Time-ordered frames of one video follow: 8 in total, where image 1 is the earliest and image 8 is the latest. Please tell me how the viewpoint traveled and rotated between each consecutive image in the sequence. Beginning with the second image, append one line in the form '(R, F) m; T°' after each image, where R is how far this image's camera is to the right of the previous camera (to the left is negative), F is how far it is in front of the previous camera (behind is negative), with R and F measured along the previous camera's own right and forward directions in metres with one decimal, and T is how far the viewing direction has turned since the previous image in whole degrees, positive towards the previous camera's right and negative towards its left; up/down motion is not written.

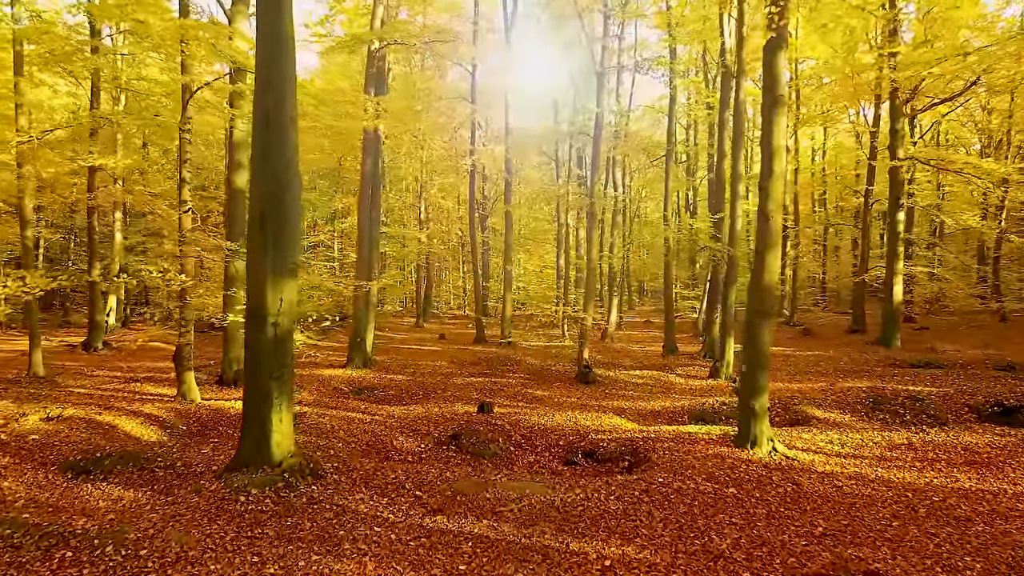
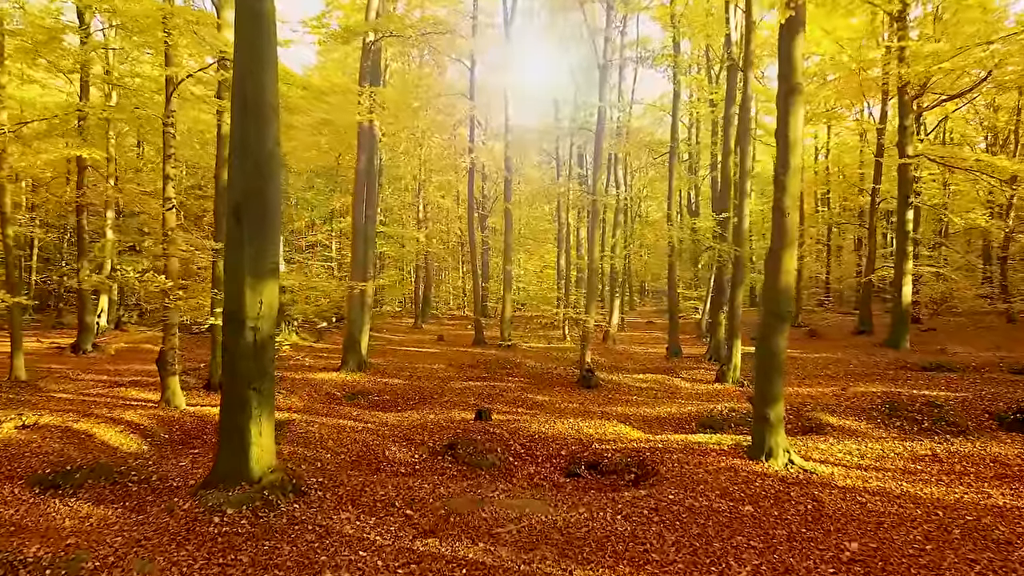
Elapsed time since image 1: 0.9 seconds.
(0.0, +0.4) m; 0°
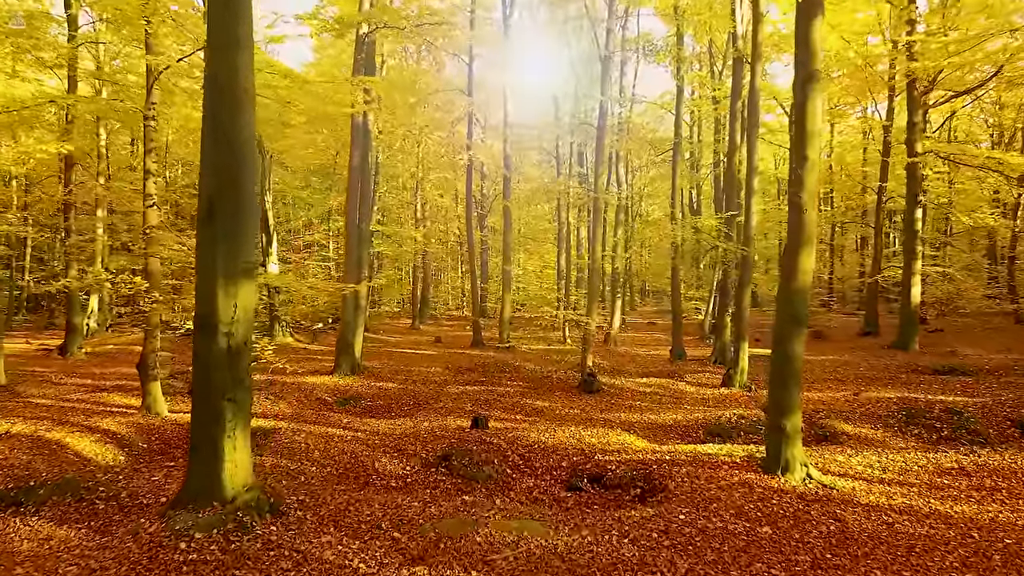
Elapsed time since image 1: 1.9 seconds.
(0.0, +0.4) m; 0°
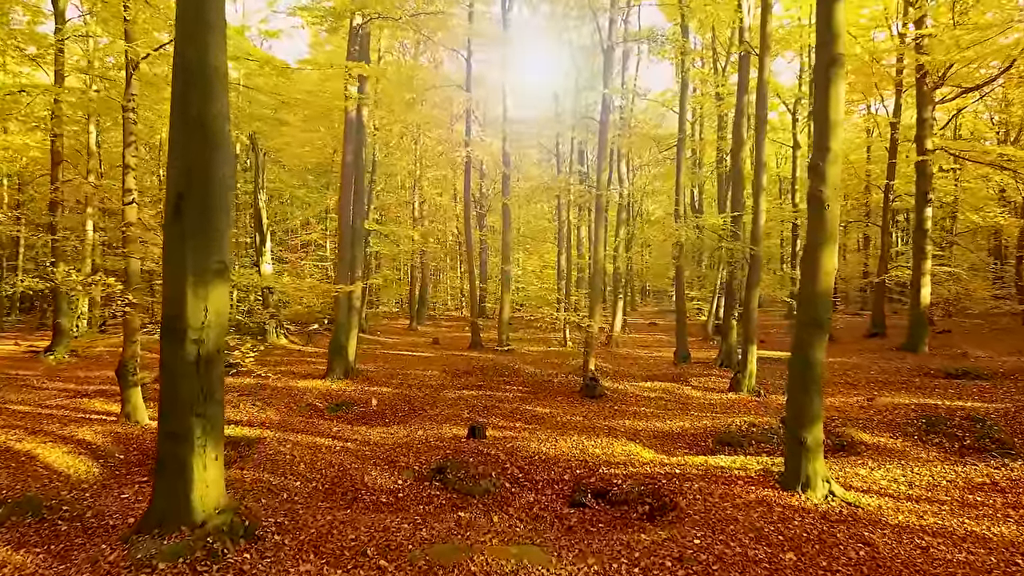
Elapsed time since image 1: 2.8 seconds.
(0.0, +0.4) m; 0°
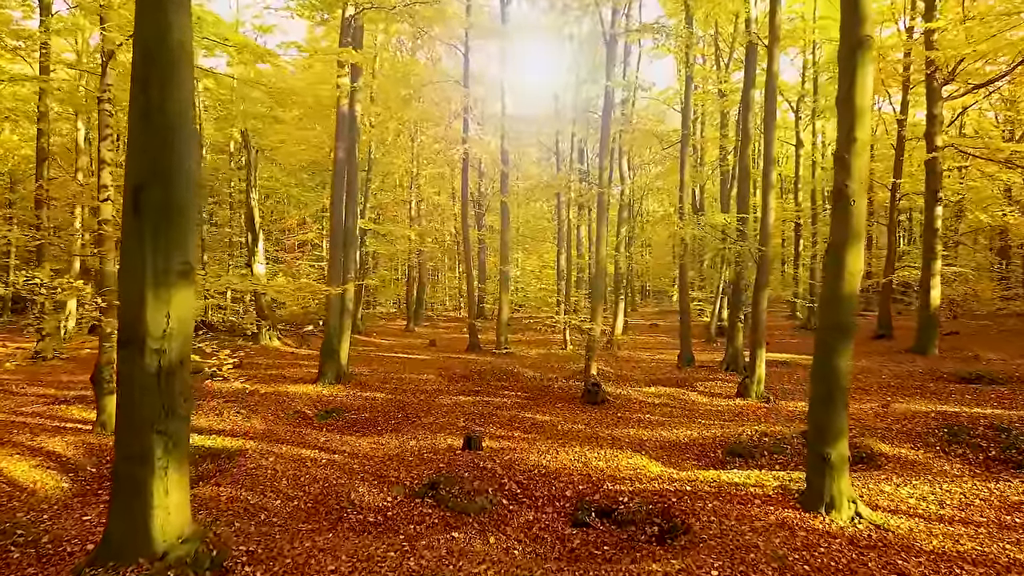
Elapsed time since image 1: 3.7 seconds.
(0.0, +0.4) m; 0°
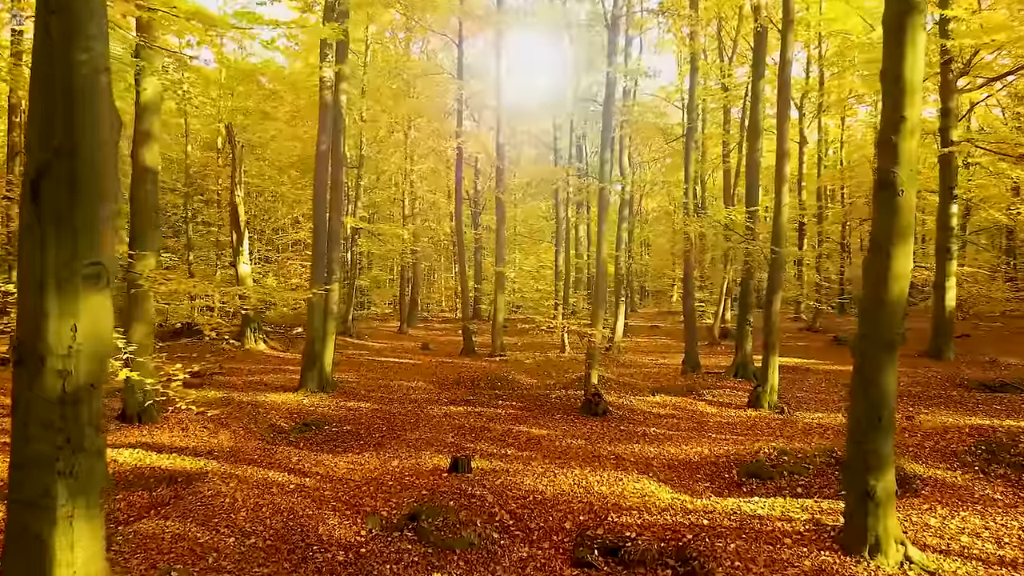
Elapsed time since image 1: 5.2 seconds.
(+0.1, +0.7) m; 0°
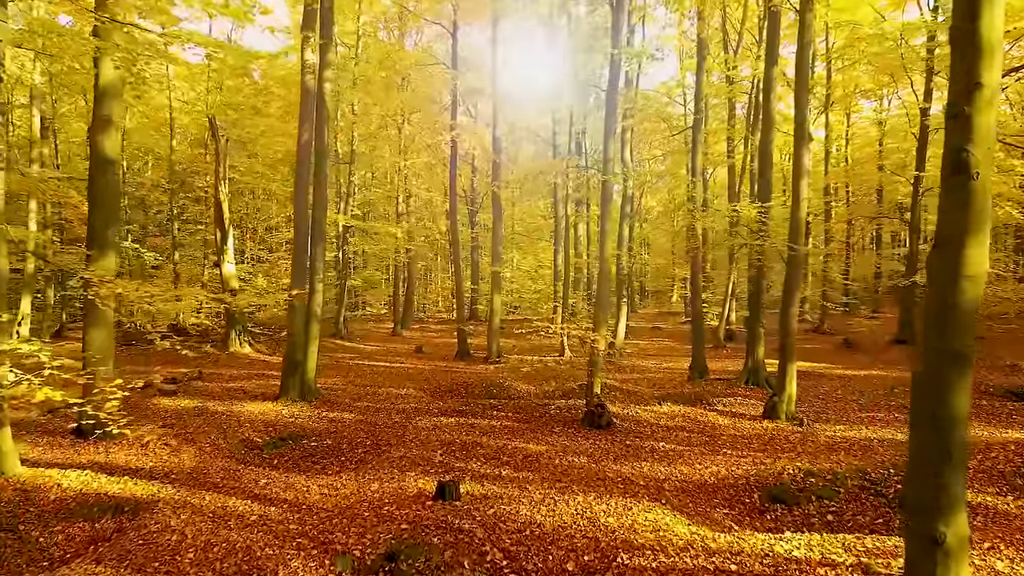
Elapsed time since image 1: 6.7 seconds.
(0.0, +0.7) m; 0°
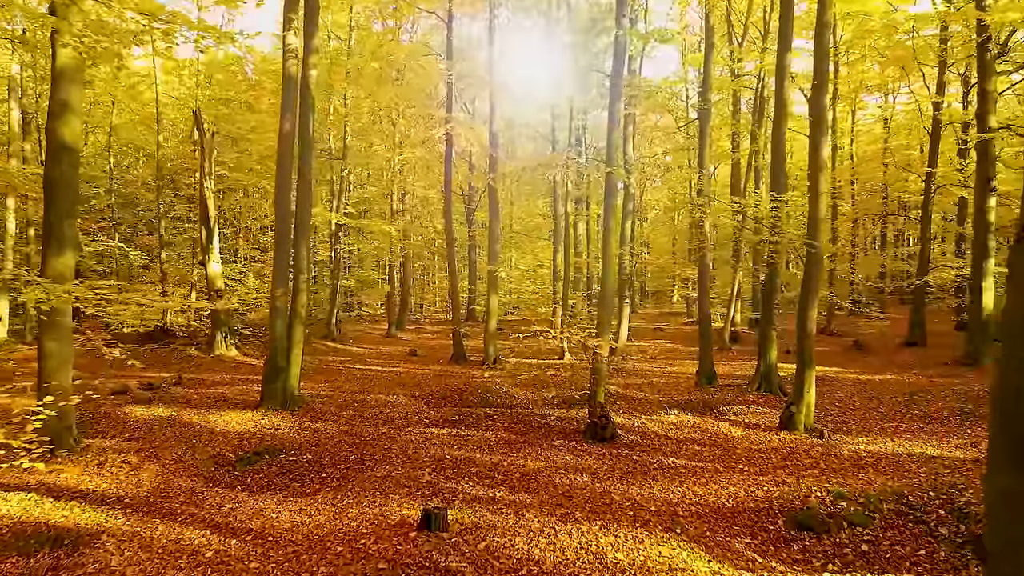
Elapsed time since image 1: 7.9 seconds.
(0.0, +0.7) m; 0°
